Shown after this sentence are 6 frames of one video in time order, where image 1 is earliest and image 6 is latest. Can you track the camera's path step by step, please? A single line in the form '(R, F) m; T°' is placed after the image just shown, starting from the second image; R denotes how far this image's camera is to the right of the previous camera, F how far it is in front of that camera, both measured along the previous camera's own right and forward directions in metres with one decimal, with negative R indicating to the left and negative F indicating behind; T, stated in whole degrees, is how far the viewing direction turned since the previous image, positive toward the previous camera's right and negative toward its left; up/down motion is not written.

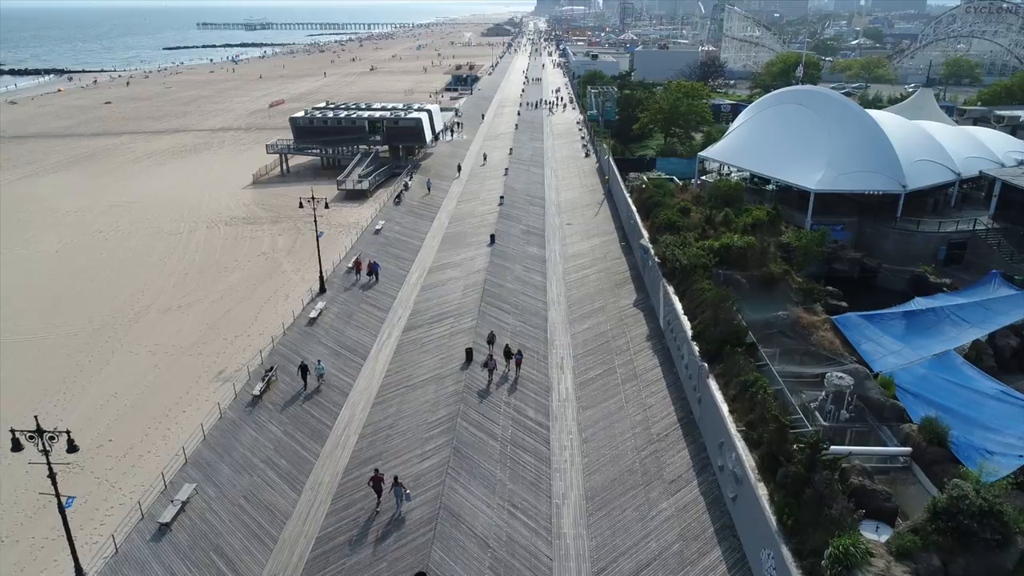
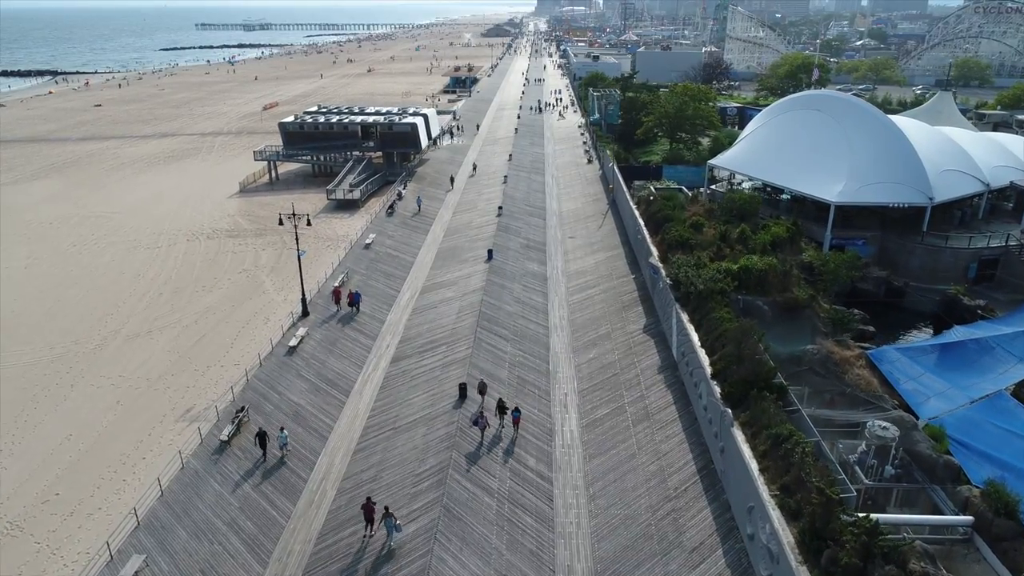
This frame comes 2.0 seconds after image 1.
(+0.1, +2.5) m; 0°
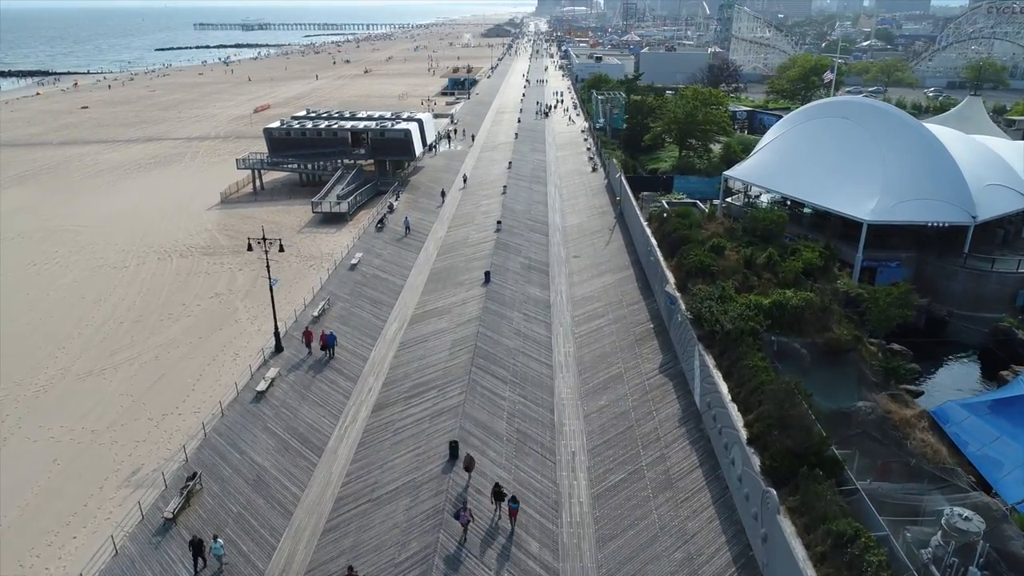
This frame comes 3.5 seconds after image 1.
(0.0, +3.3) m; 0°
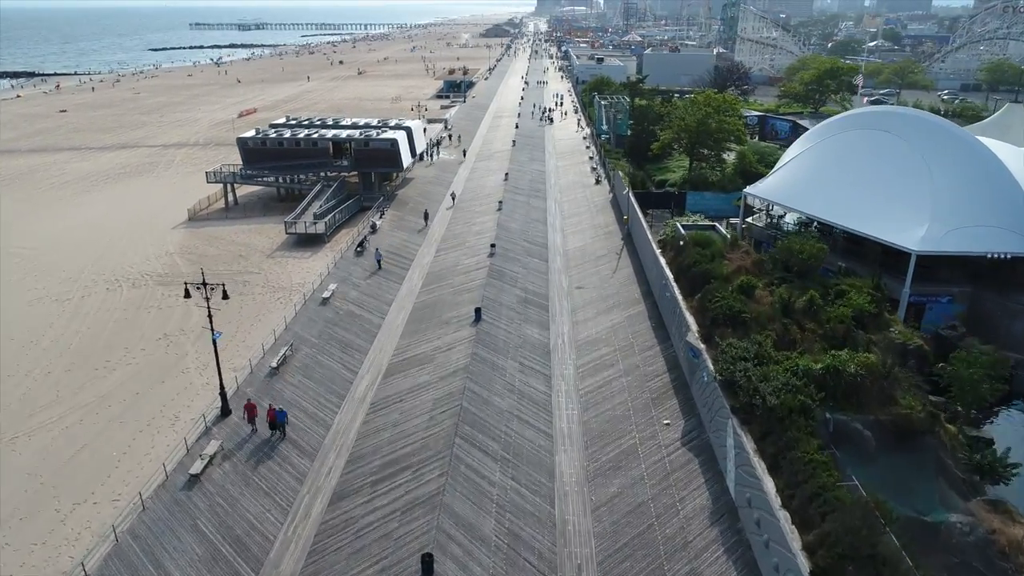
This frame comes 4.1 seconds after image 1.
(+0.2, +4.3) m; 0°
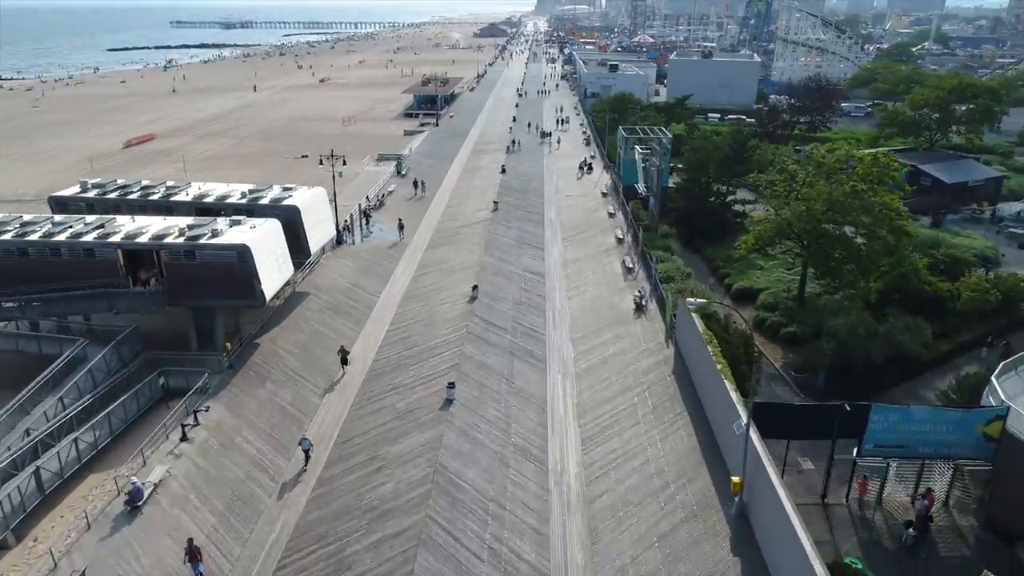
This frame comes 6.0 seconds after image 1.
(+1.1, +22.9) m; 0°
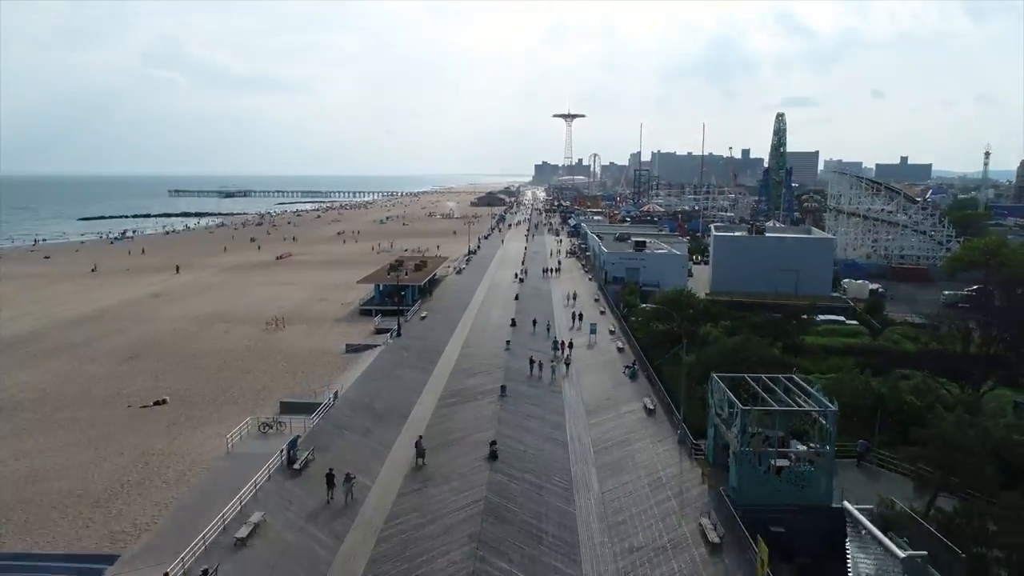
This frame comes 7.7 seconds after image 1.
(0.0, +23.0) m; 0°
